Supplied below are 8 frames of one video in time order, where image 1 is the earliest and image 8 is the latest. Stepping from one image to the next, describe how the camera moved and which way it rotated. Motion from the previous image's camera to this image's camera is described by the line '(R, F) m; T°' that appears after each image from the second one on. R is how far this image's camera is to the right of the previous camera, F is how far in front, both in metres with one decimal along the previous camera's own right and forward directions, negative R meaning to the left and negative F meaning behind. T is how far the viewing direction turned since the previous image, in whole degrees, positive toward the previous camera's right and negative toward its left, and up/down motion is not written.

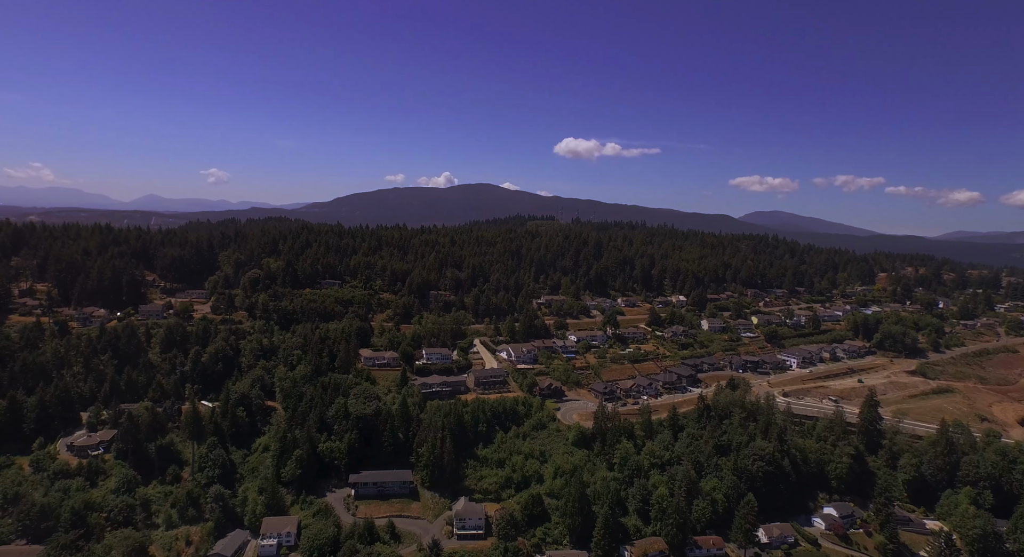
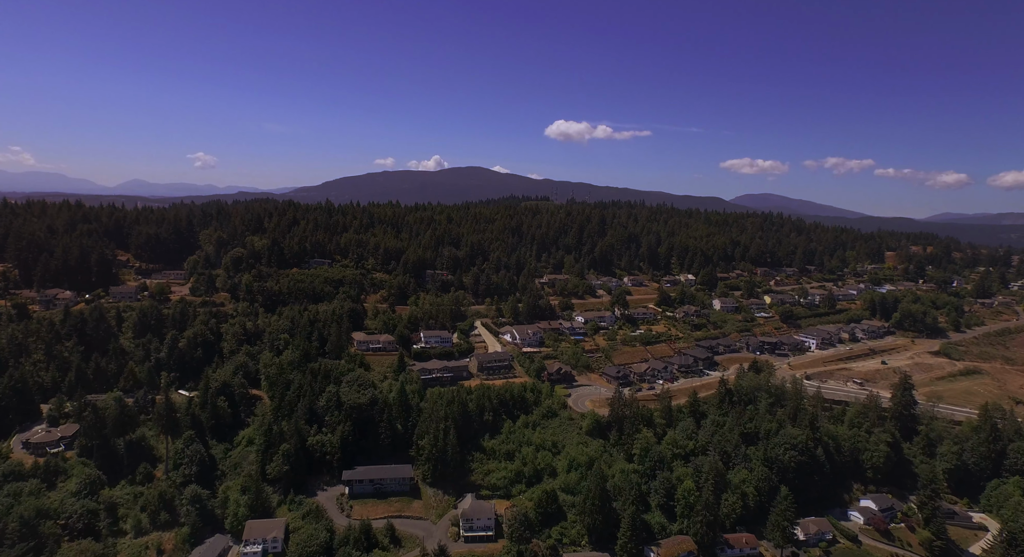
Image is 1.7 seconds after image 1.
(-1.2, +4.3) m; +1°
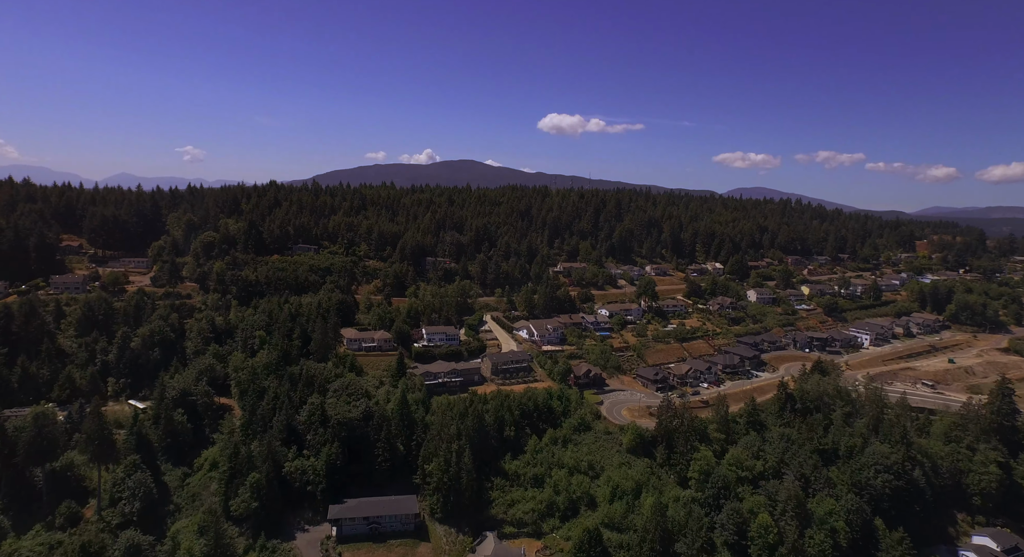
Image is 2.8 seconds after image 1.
(-2.0, +8.0) m; +1°
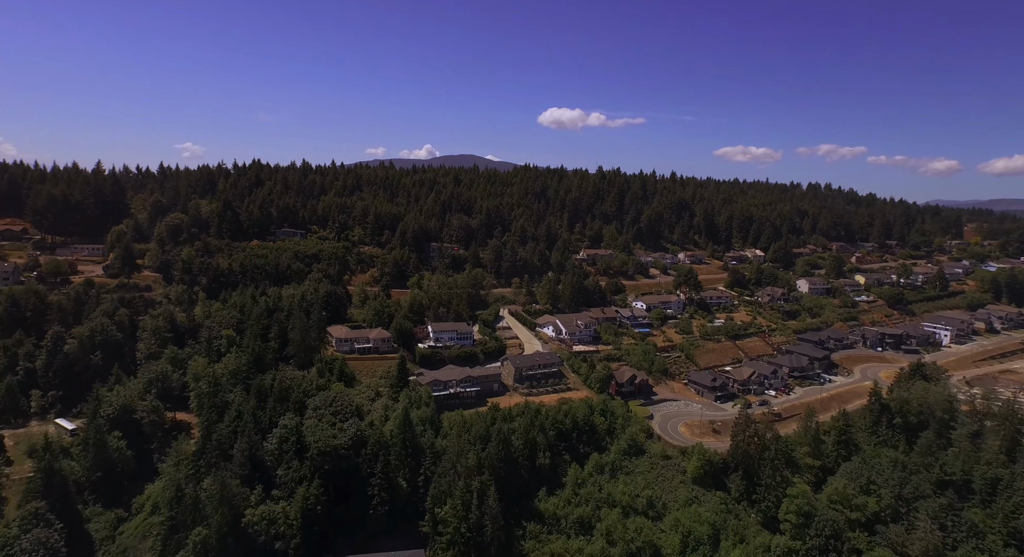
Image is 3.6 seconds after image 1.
(-1.5, +8.1) m; 0°
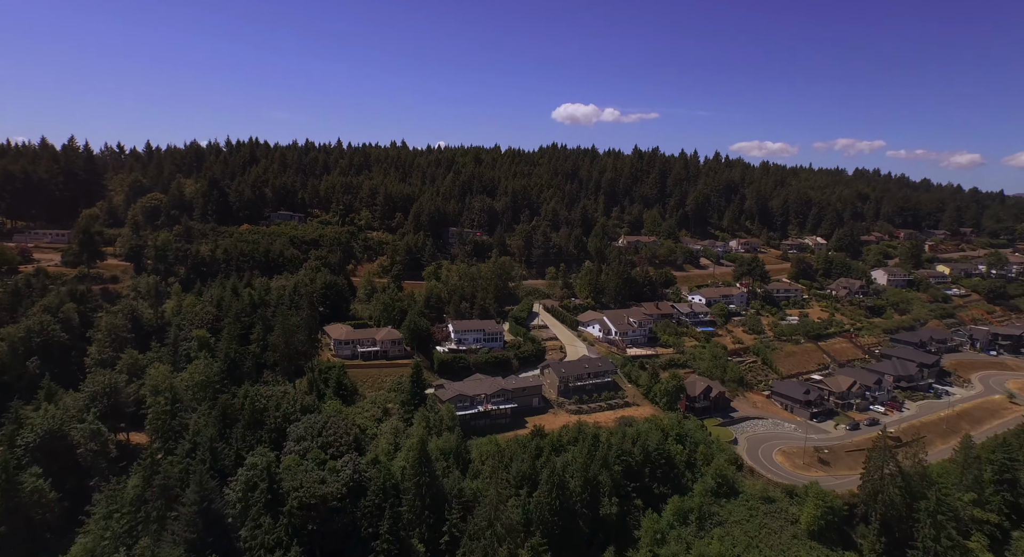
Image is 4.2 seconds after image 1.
(-1.4, +7.2) m; -1°
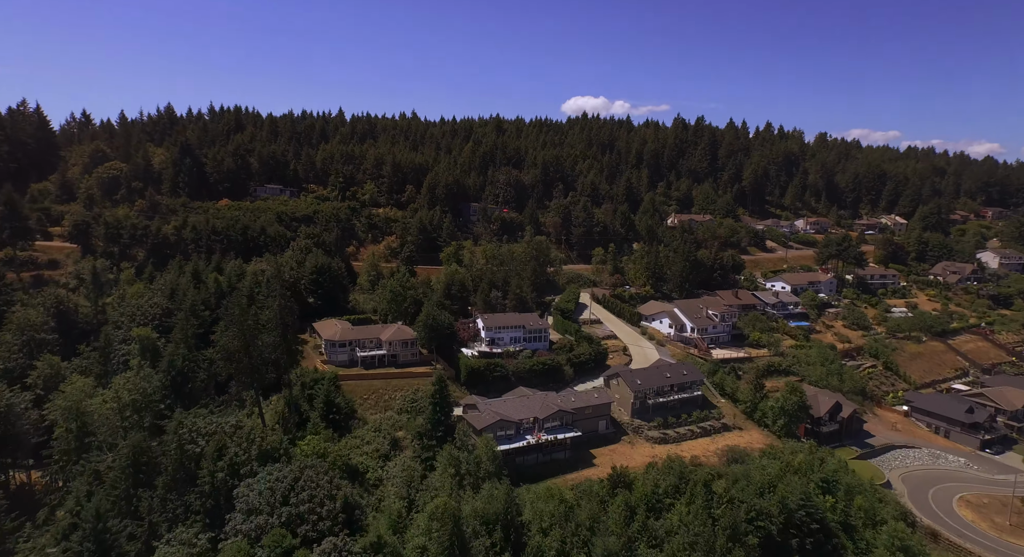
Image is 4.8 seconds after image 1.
(-1.5, +7.5) m; -1°
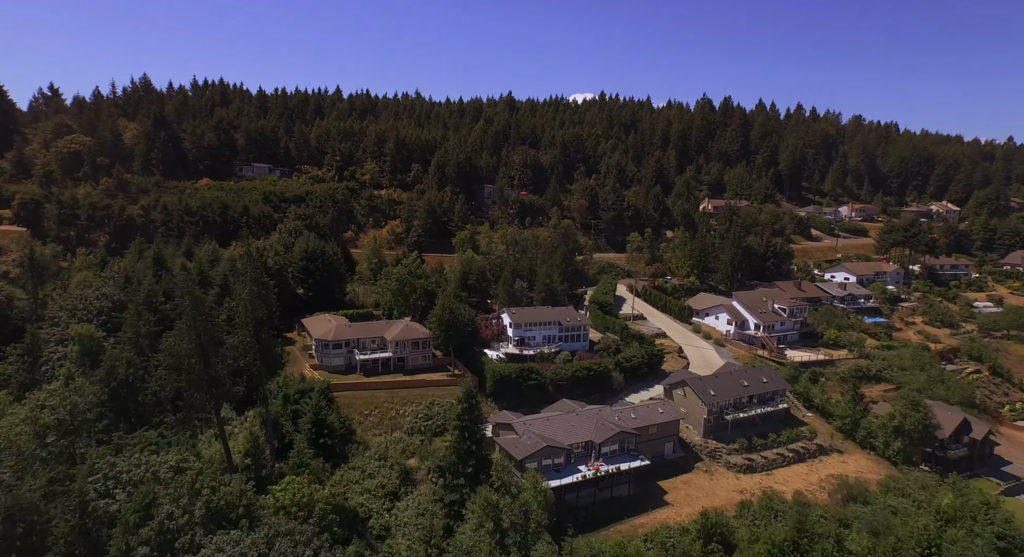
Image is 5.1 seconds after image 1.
(-1.1, +4.3) m; 0°
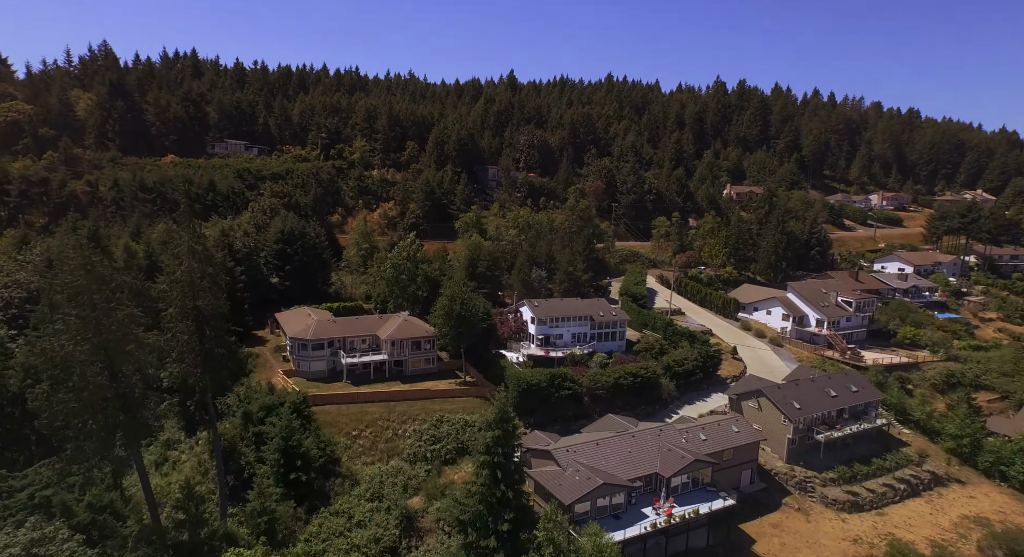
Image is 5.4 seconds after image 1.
(-0.8, +3.6) m; +1°
